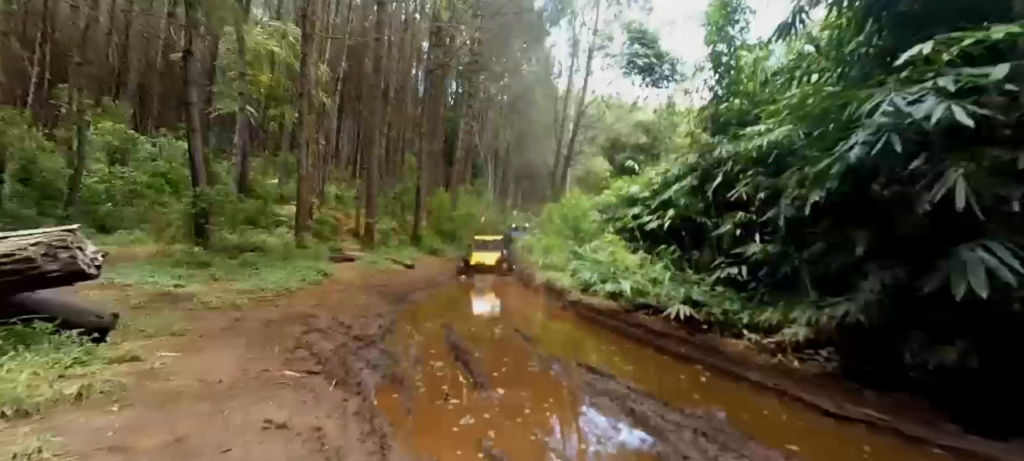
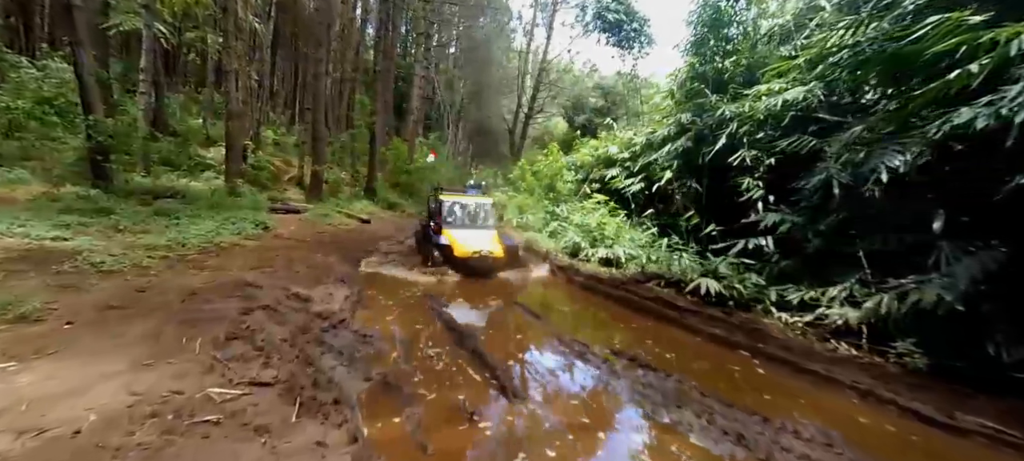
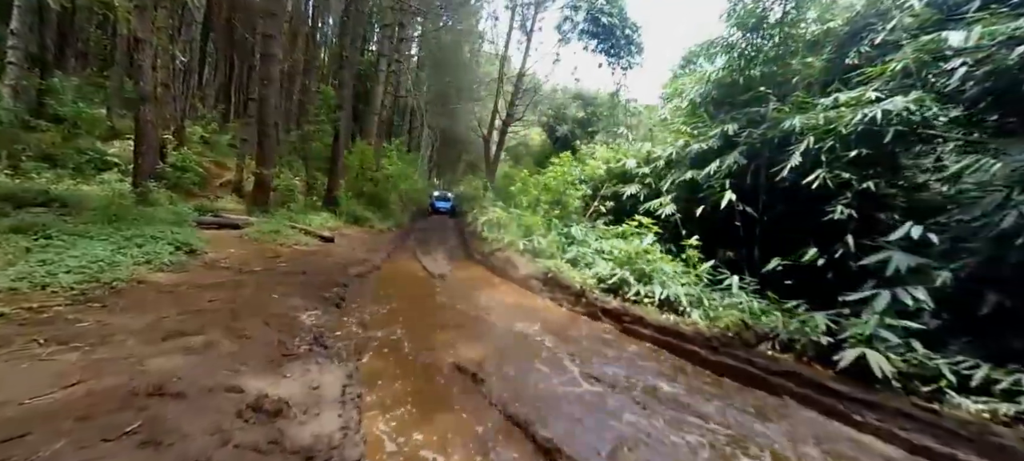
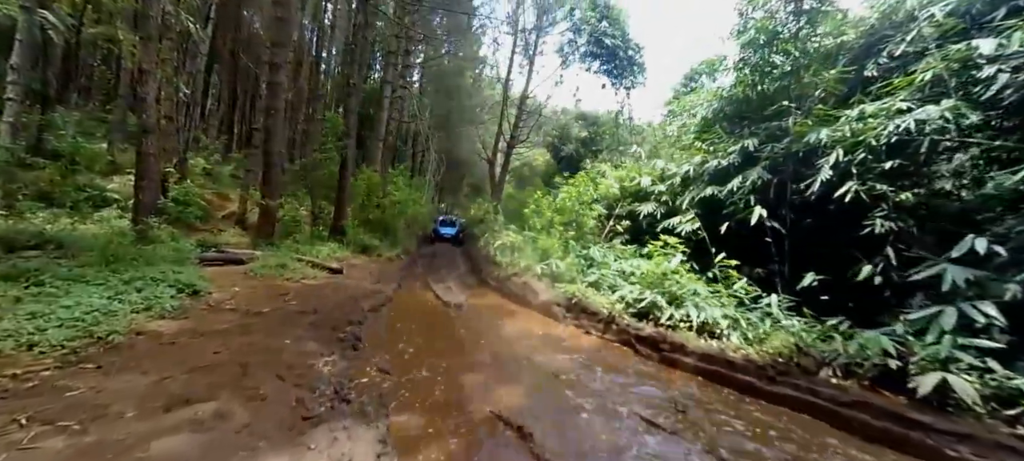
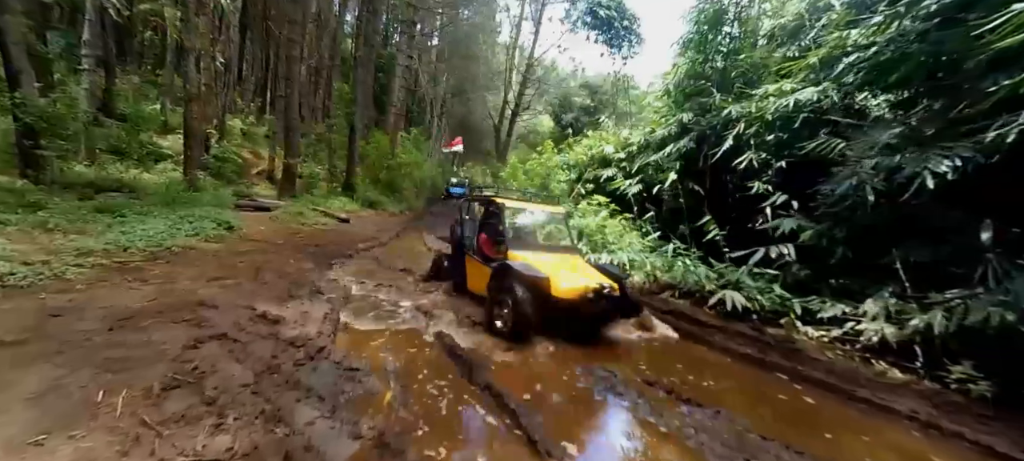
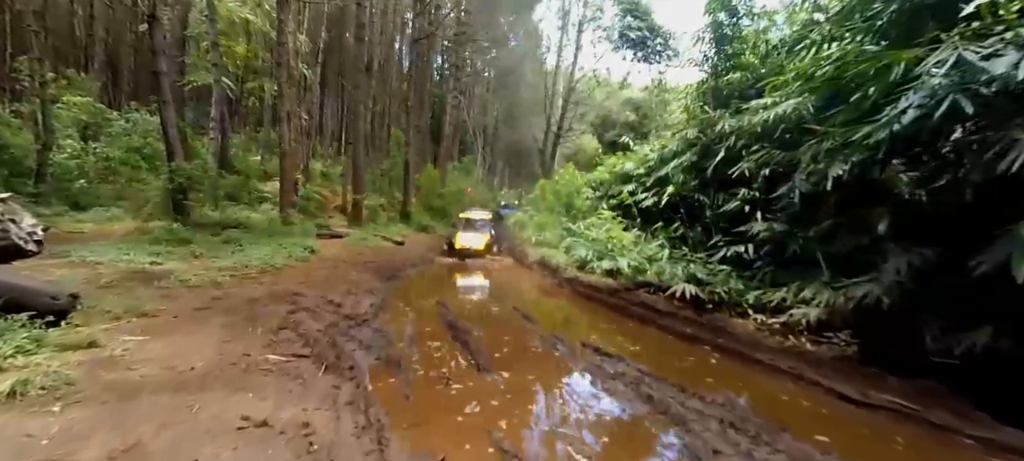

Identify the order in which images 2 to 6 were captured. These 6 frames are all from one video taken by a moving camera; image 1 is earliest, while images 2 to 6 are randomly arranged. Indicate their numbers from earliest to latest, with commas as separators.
6, 2, 5, 3, 4
